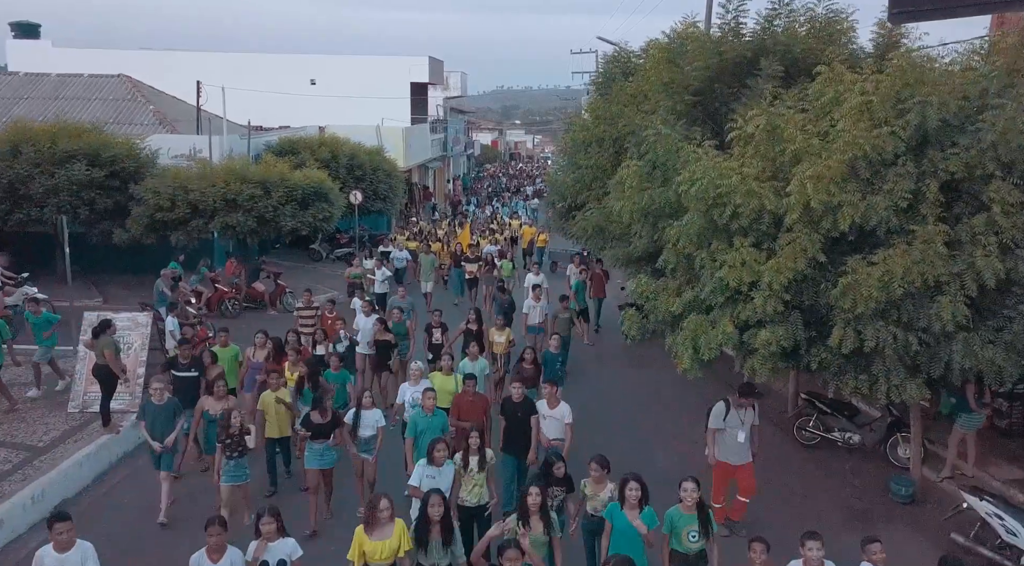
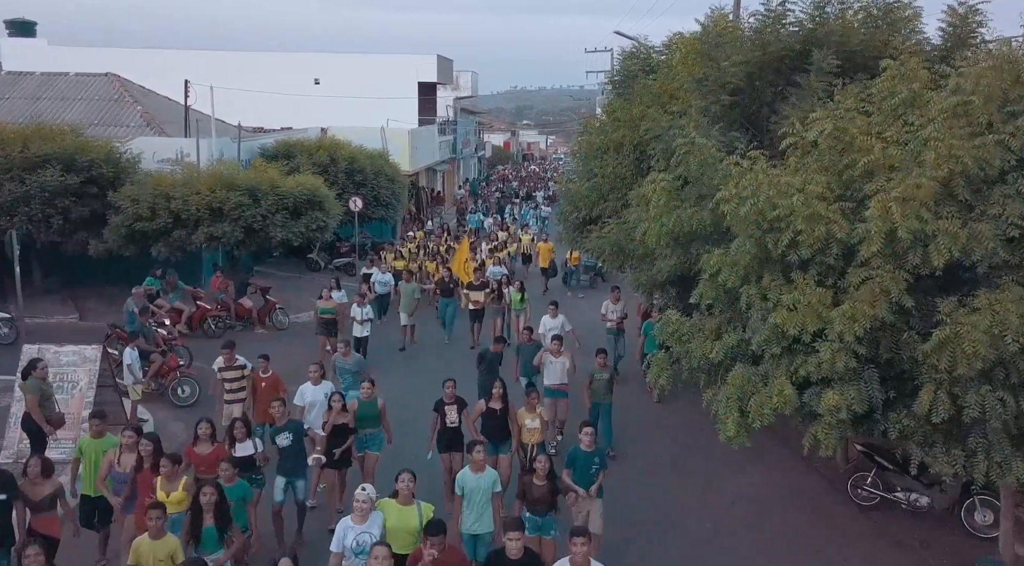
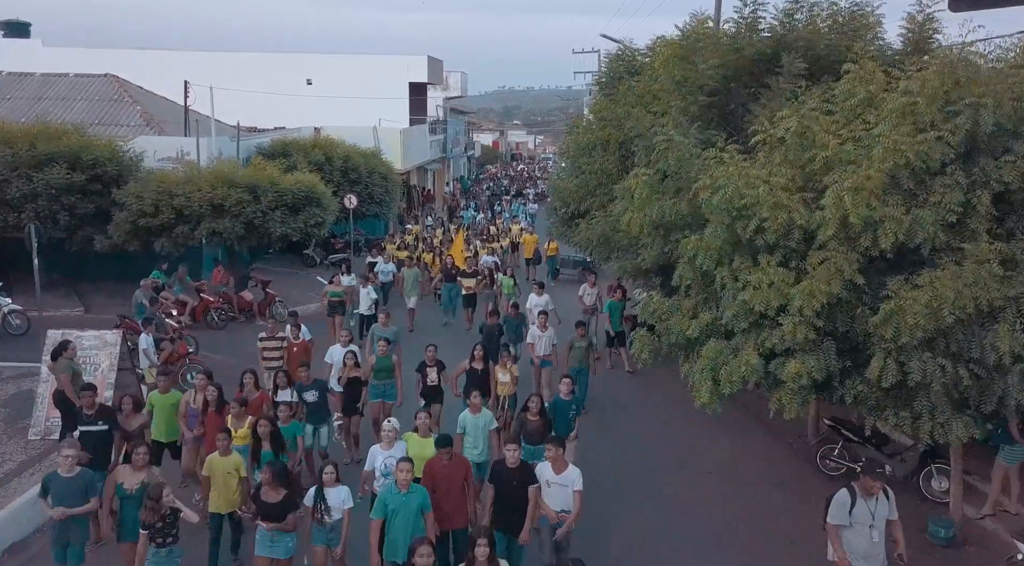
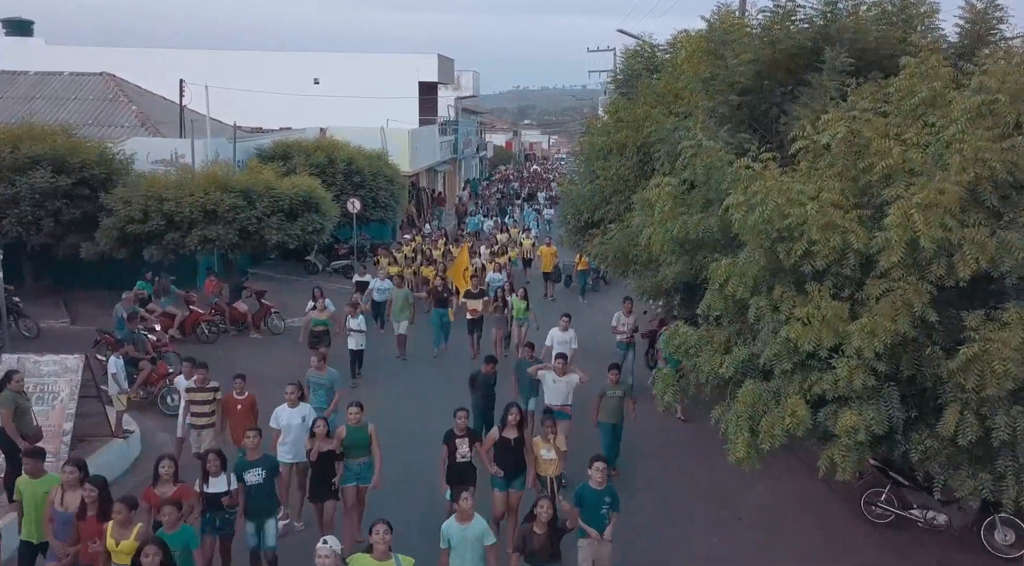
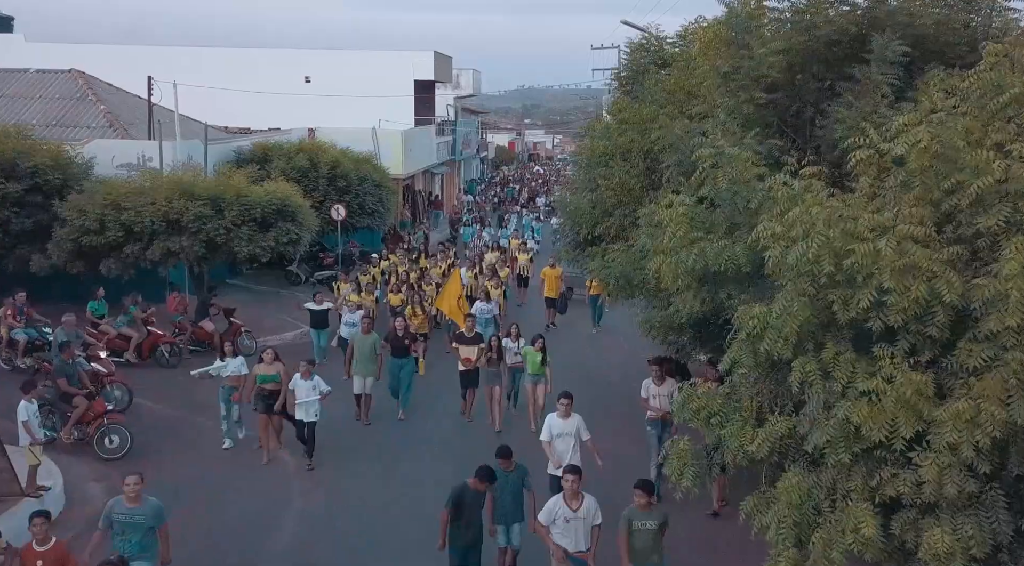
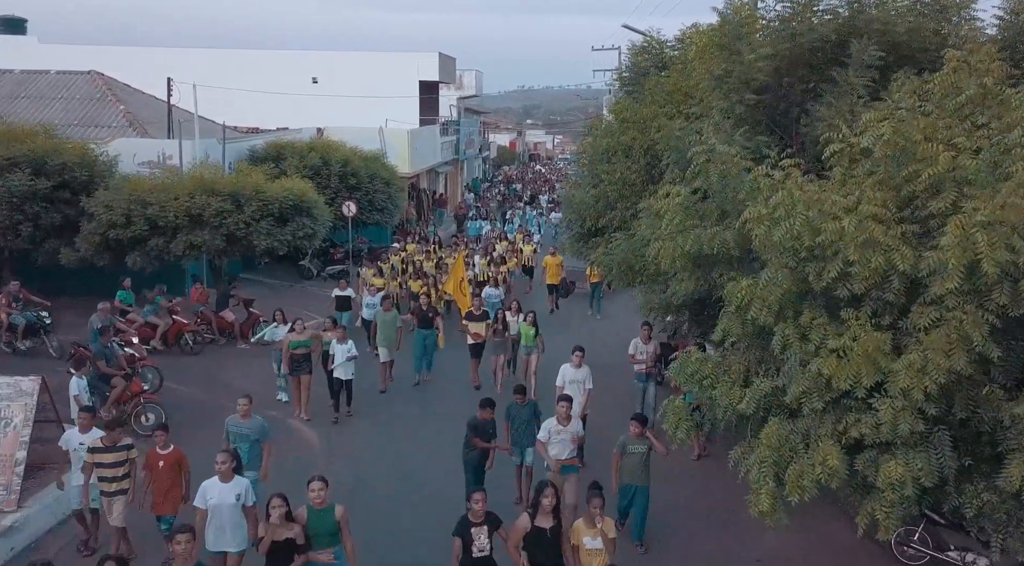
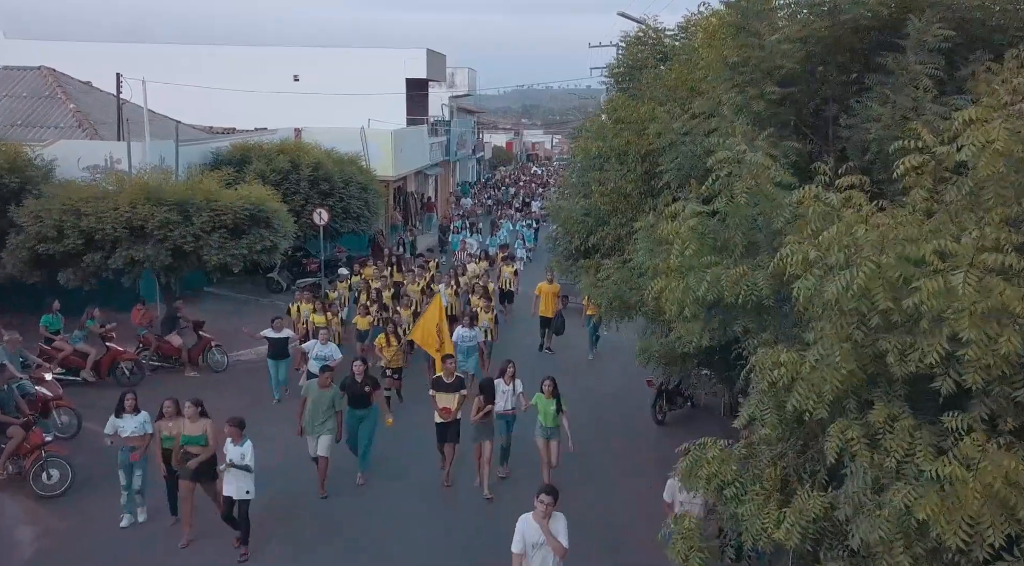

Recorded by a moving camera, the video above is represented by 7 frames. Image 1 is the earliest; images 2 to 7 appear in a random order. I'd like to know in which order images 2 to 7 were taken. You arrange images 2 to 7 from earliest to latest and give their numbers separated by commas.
3, 2, 4, 6, 5, 7
